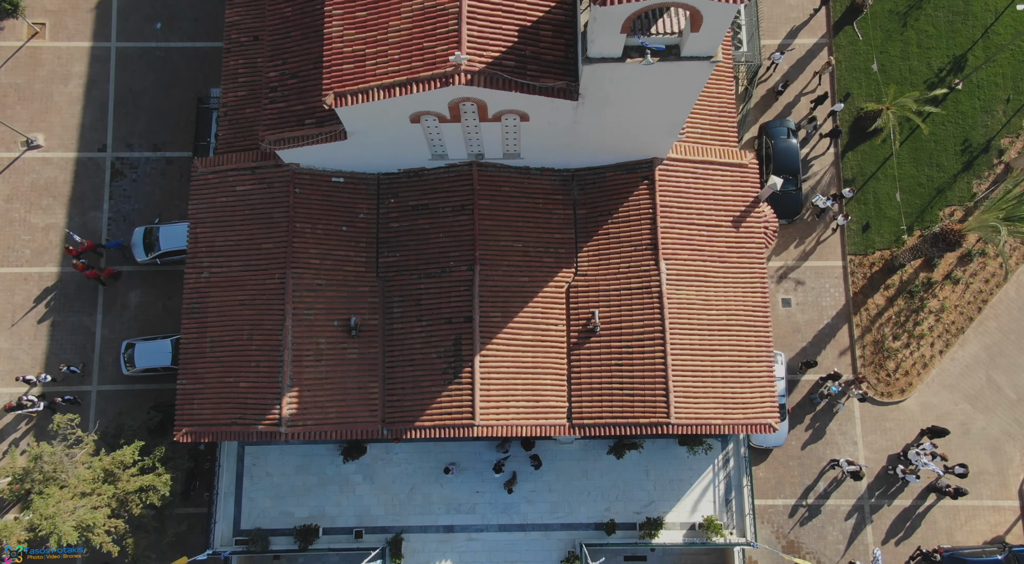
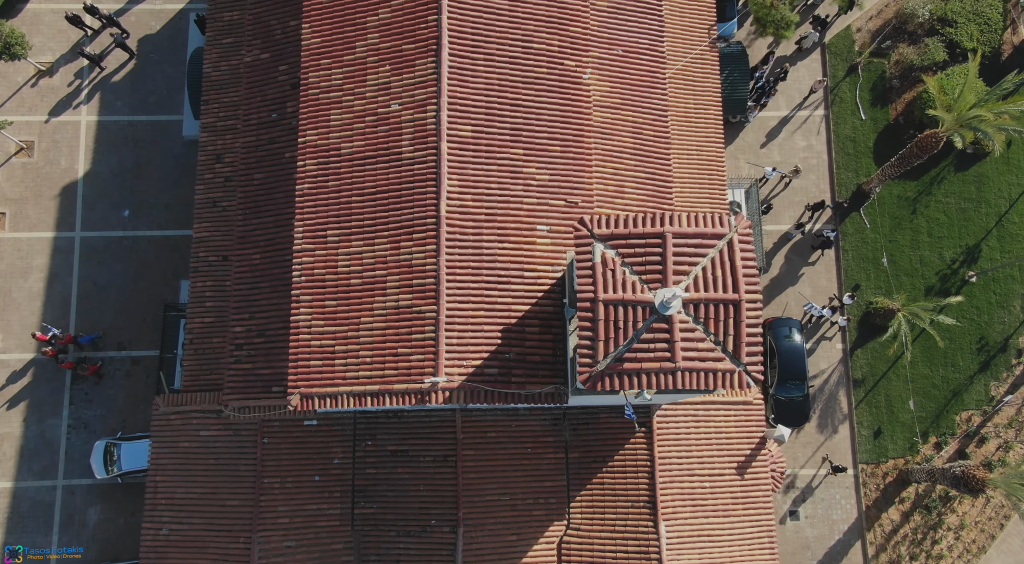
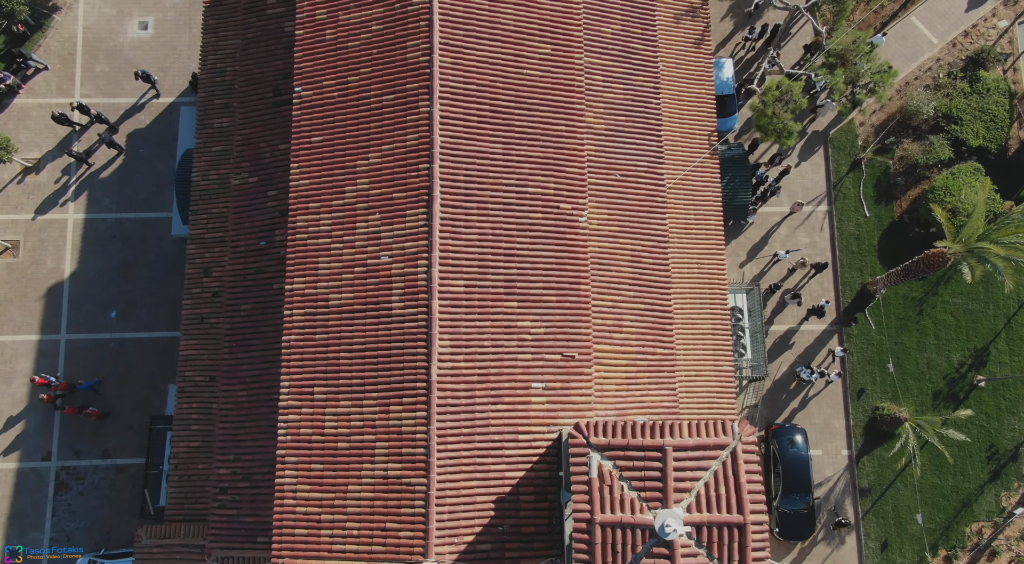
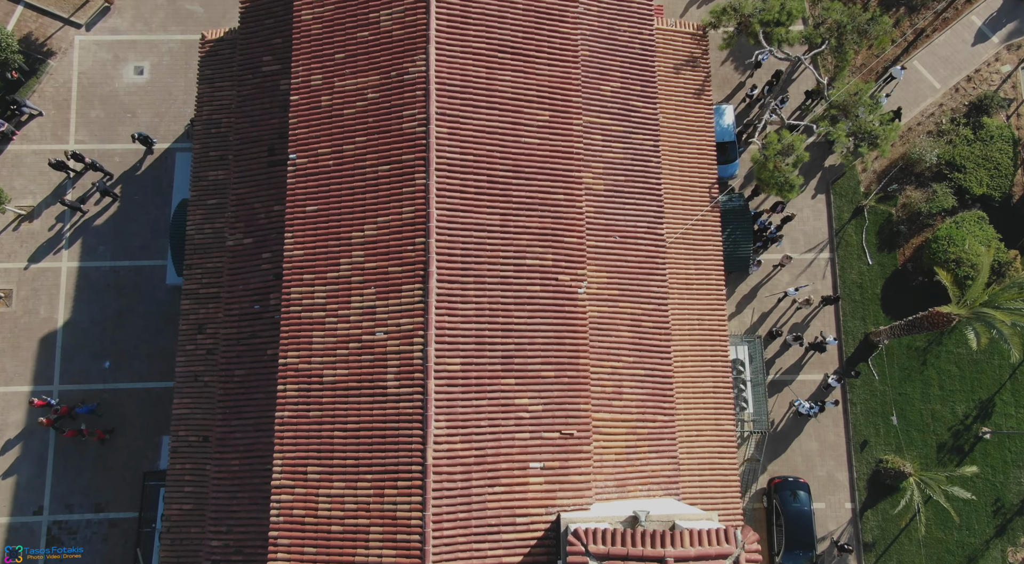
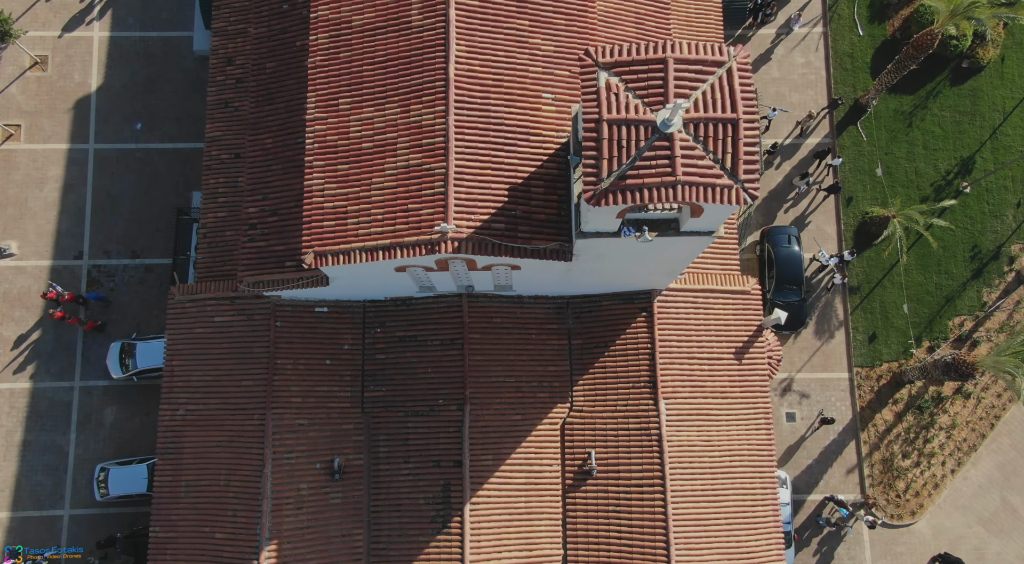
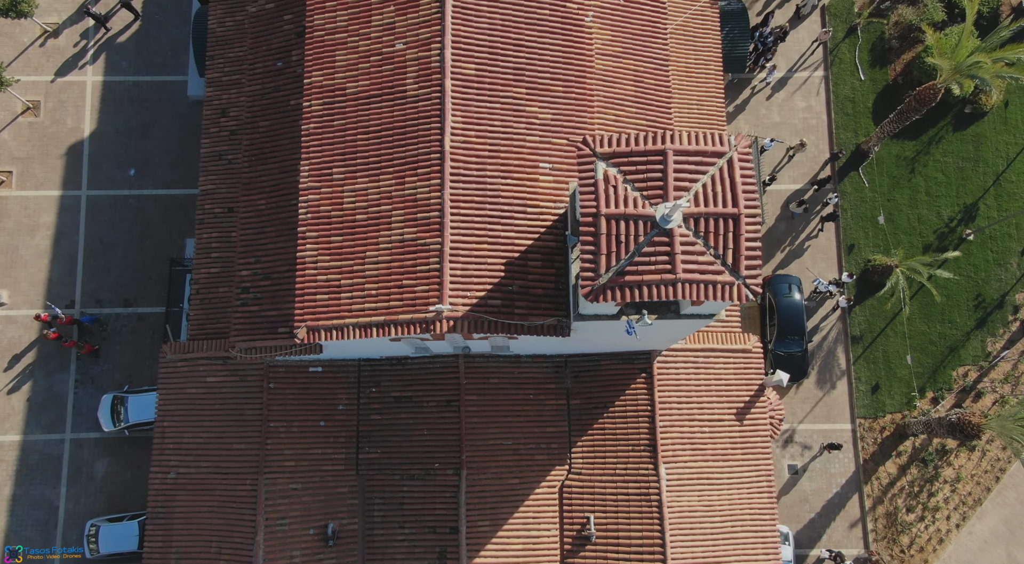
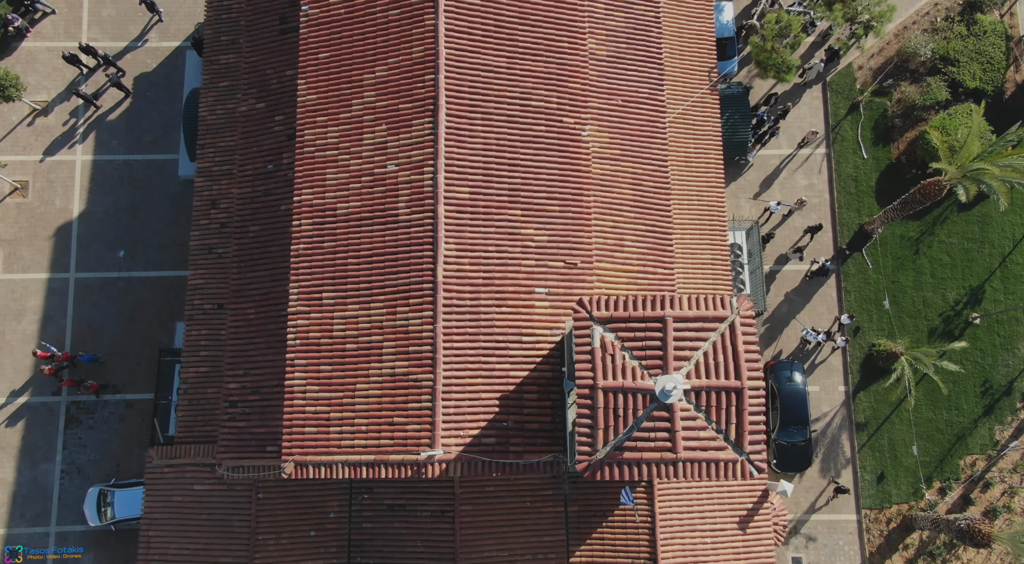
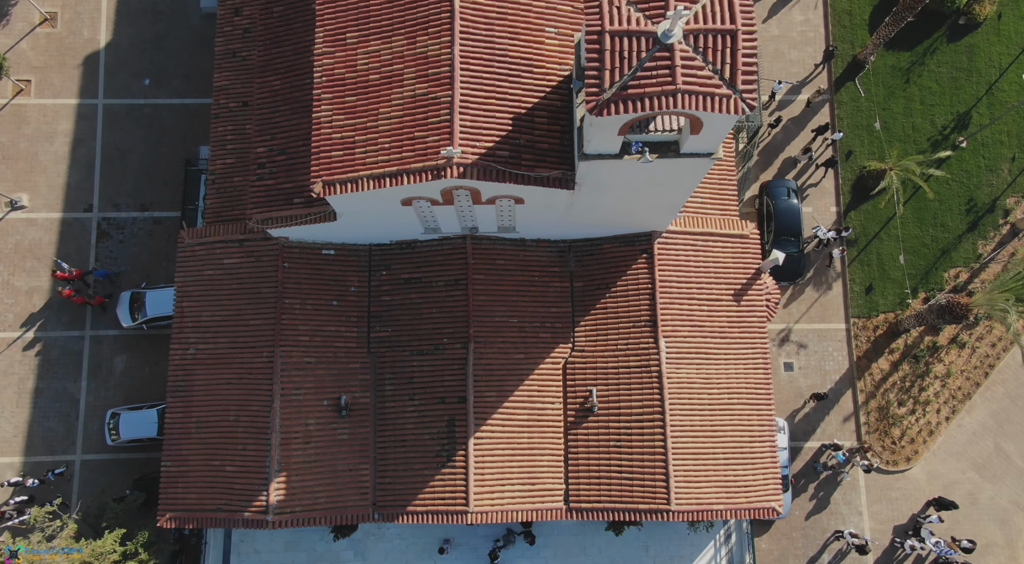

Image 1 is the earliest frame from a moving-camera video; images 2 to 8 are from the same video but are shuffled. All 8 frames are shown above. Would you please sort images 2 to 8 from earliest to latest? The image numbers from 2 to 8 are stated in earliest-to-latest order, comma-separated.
8, 5, 6, 2, 7, 3, 4
